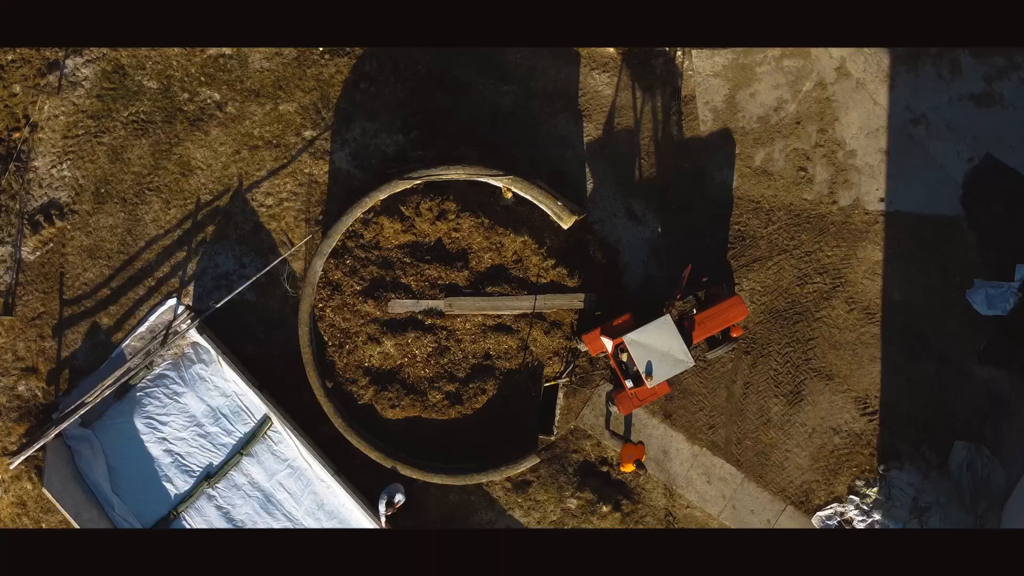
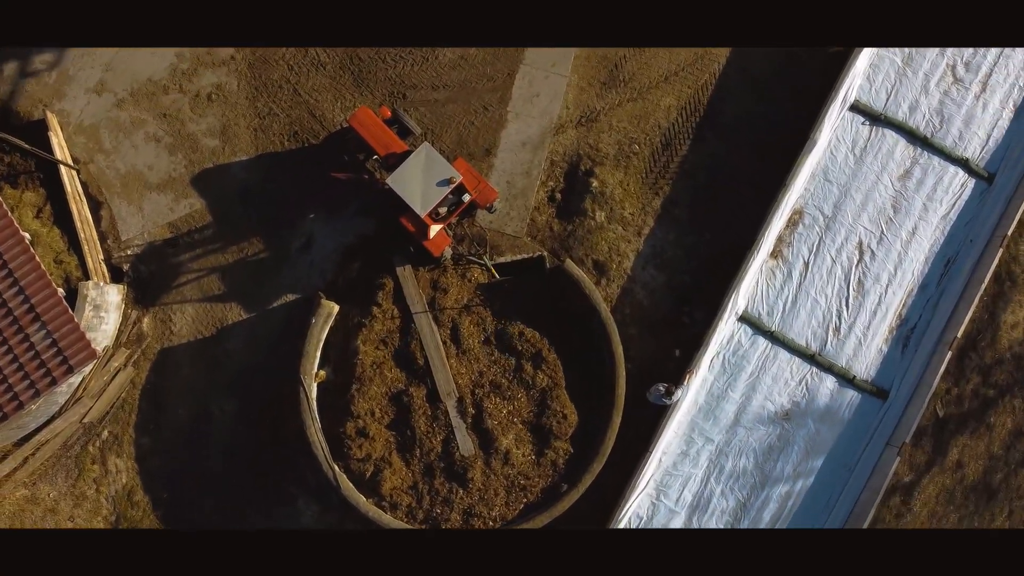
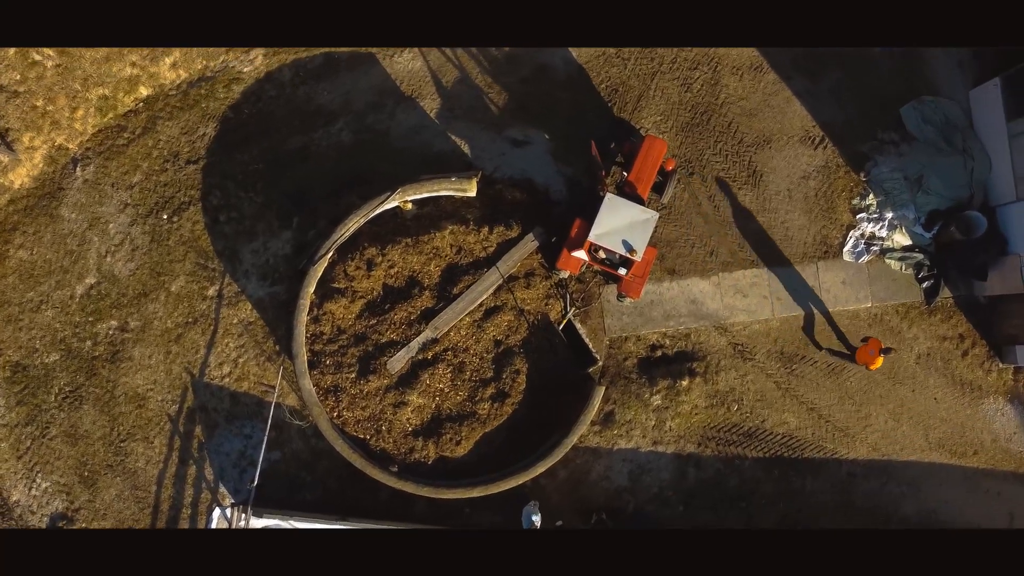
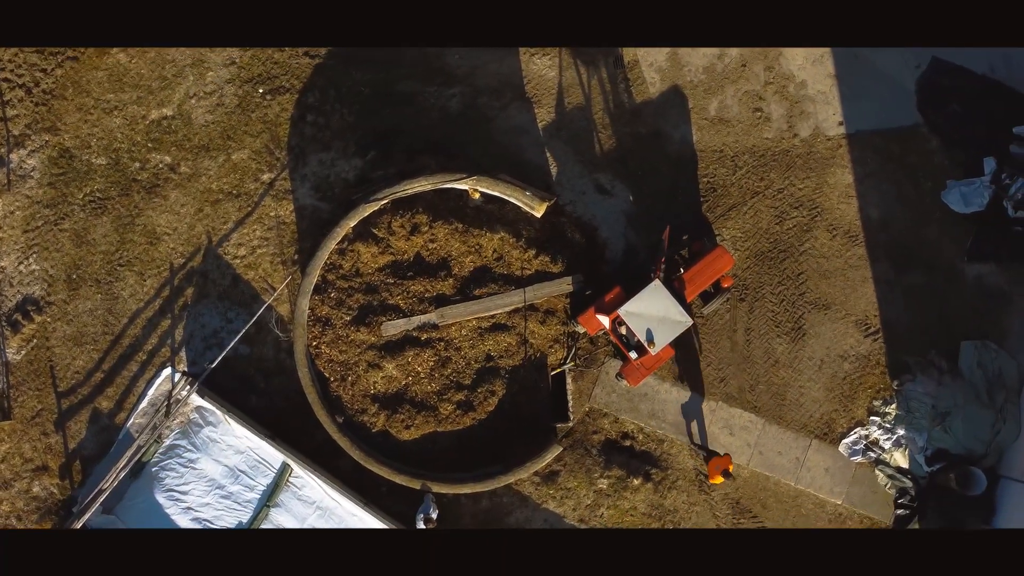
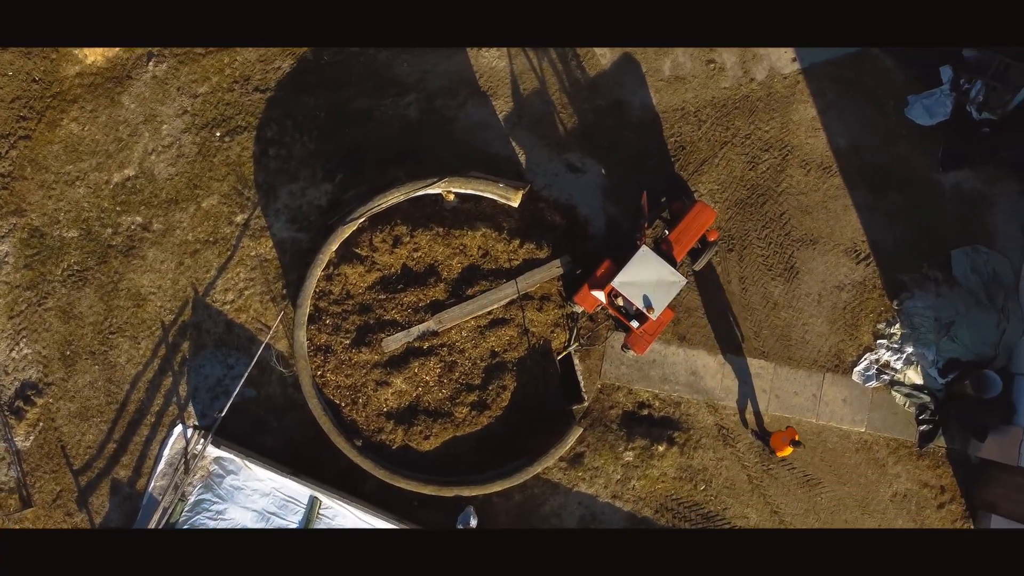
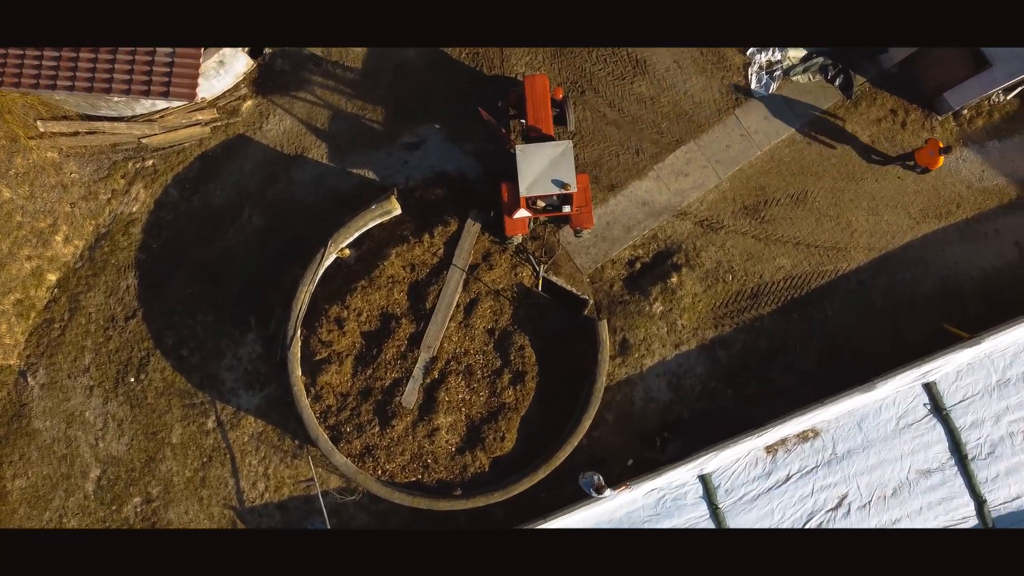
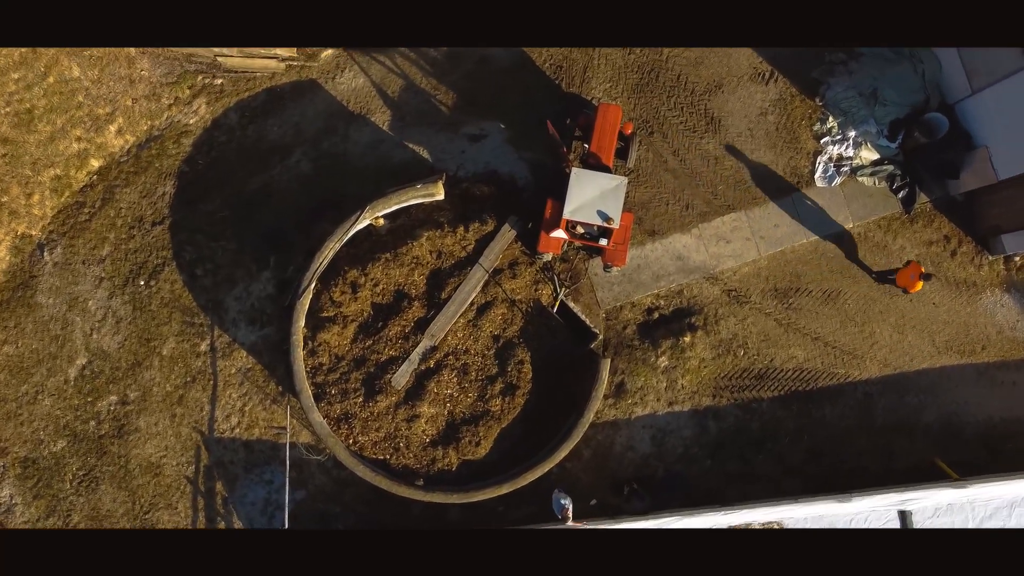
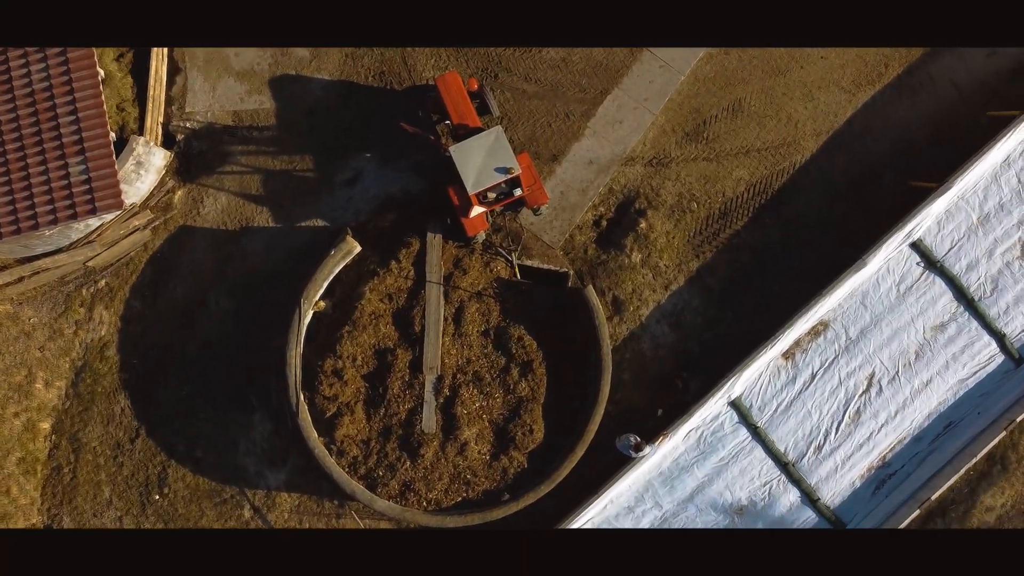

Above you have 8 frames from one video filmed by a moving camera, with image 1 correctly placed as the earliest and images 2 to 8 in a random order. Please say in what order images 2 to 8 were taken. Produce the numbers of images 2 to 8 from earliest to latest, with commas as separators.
4, 5, 3, 7, 6, 8, 2
